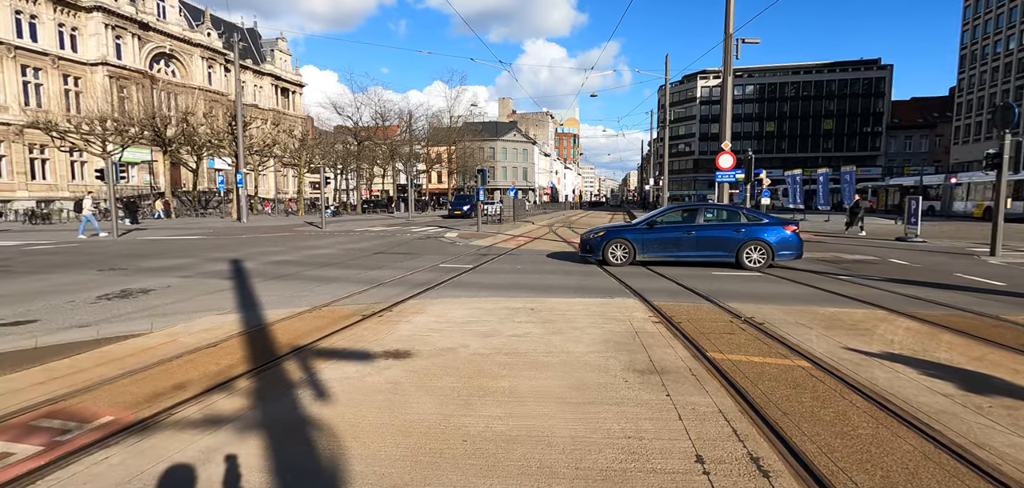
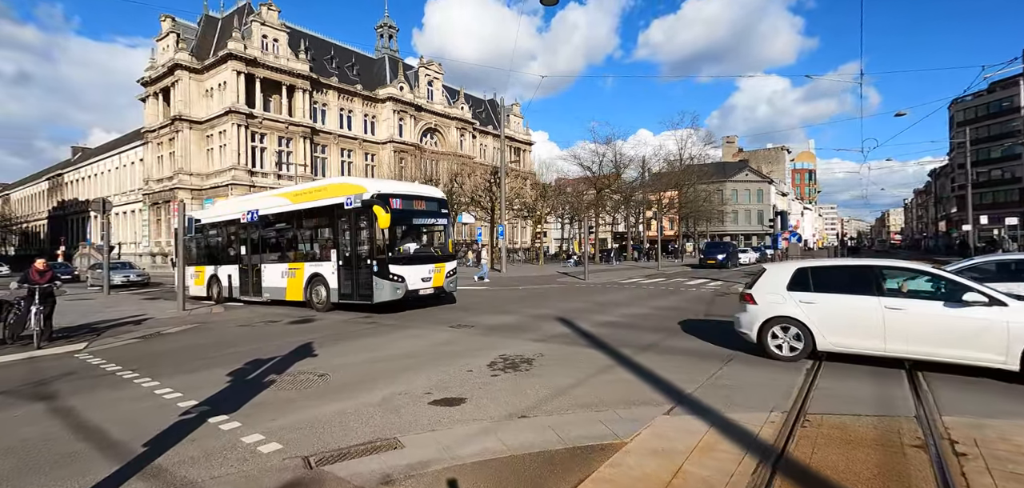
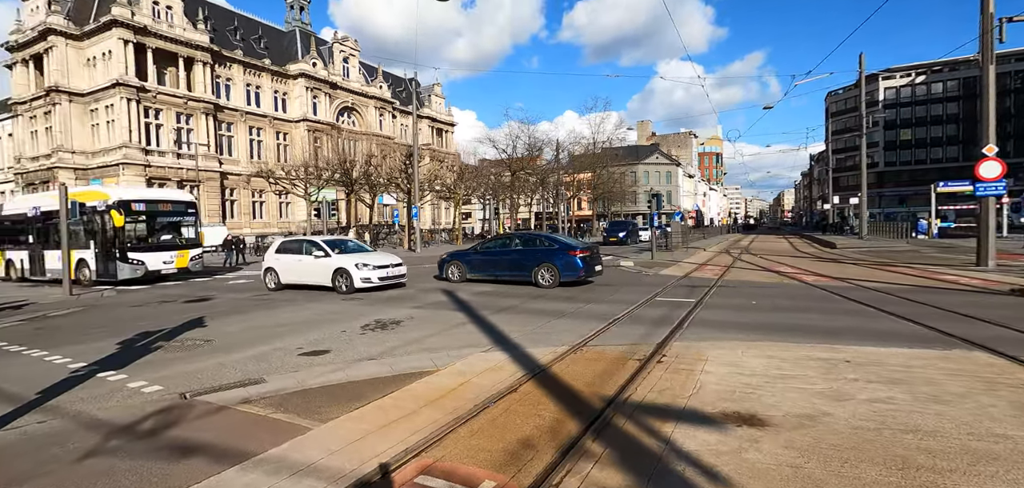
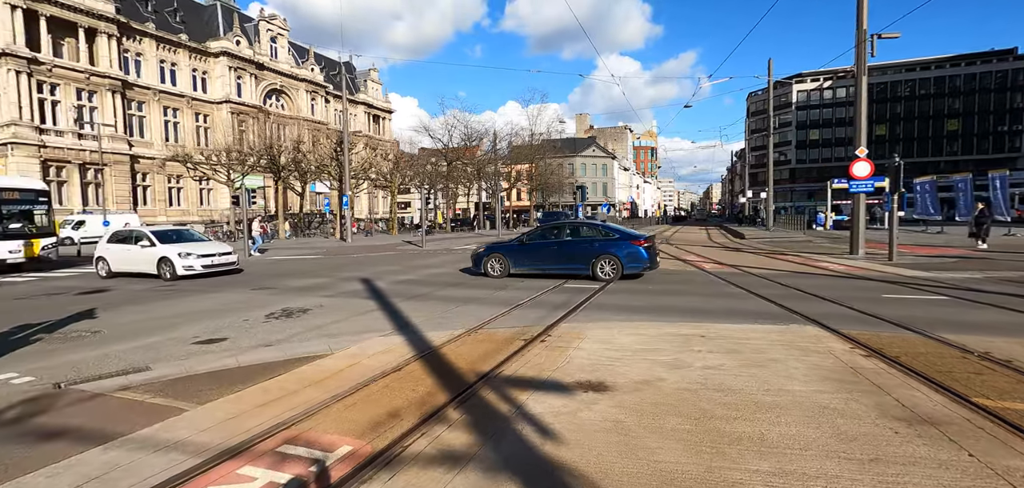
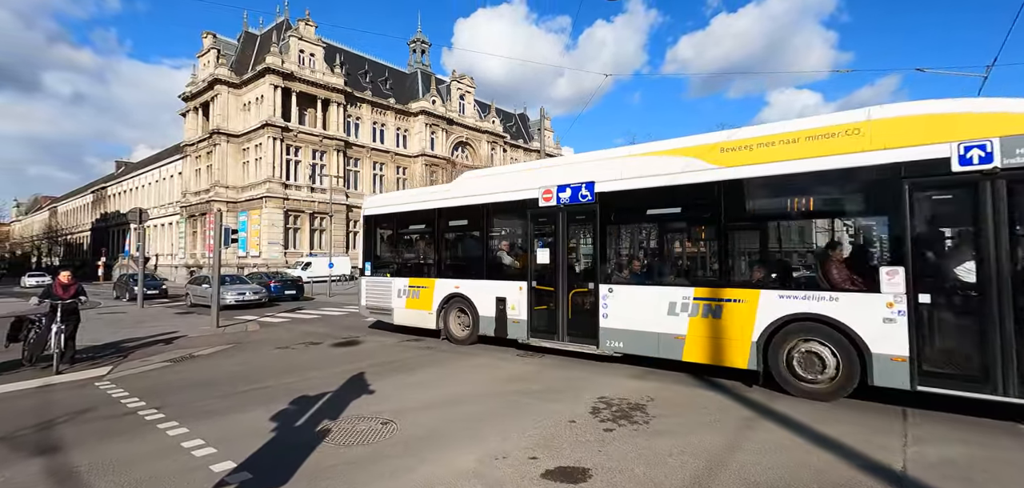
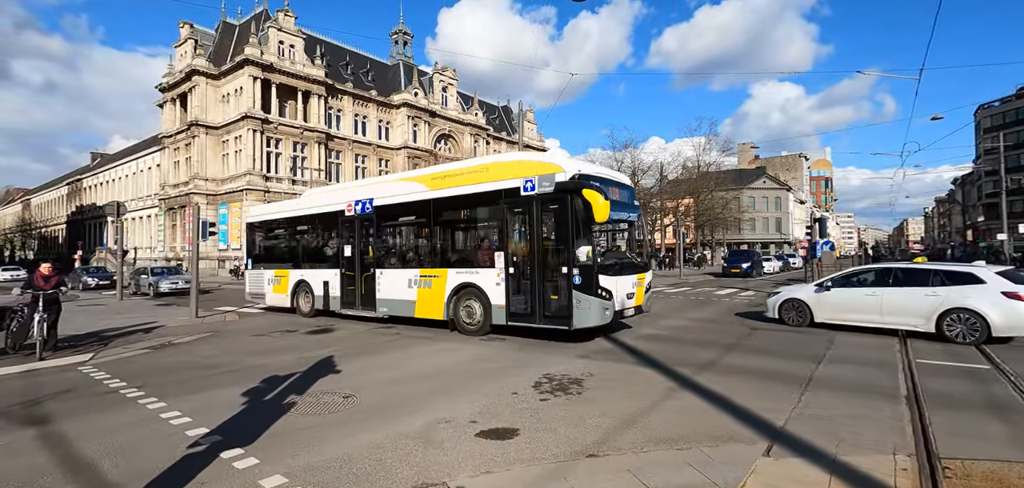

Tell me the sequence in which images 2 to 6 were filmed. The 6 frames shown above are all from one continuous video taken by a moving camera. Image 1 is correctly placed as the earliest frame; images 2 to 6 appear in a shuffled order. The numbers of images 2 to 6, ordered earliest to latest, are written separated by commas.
4, 3, 2, 6, 5
